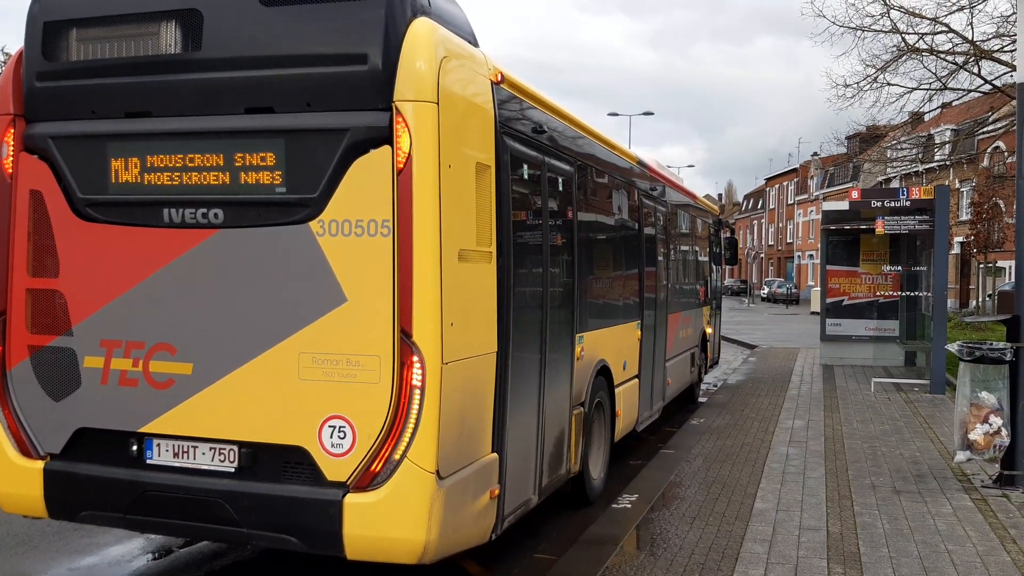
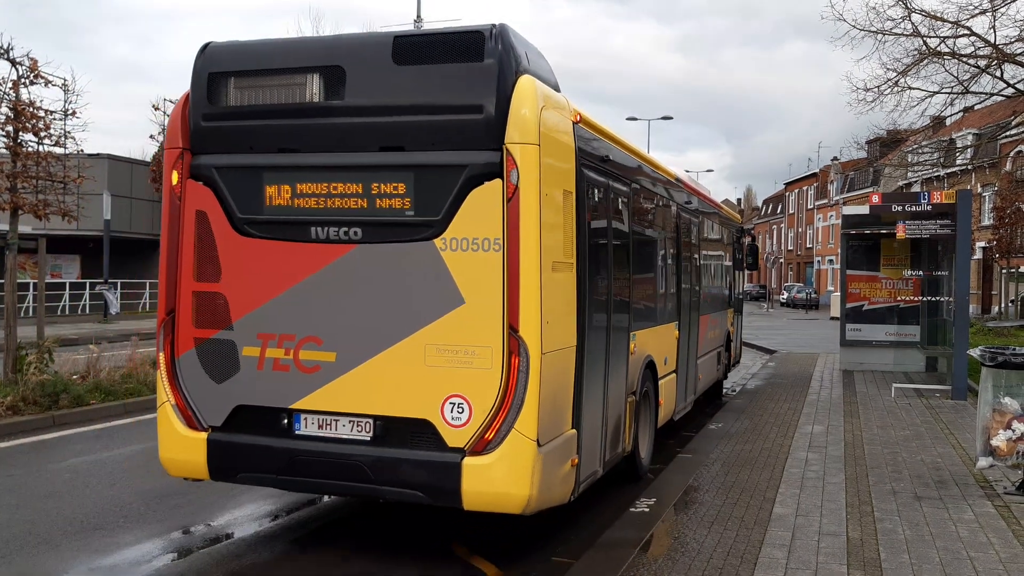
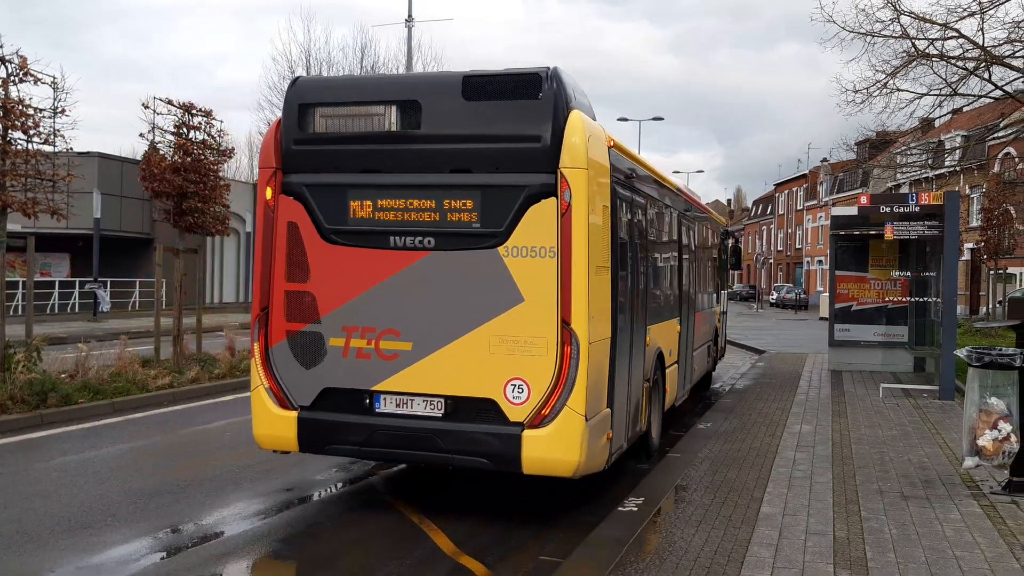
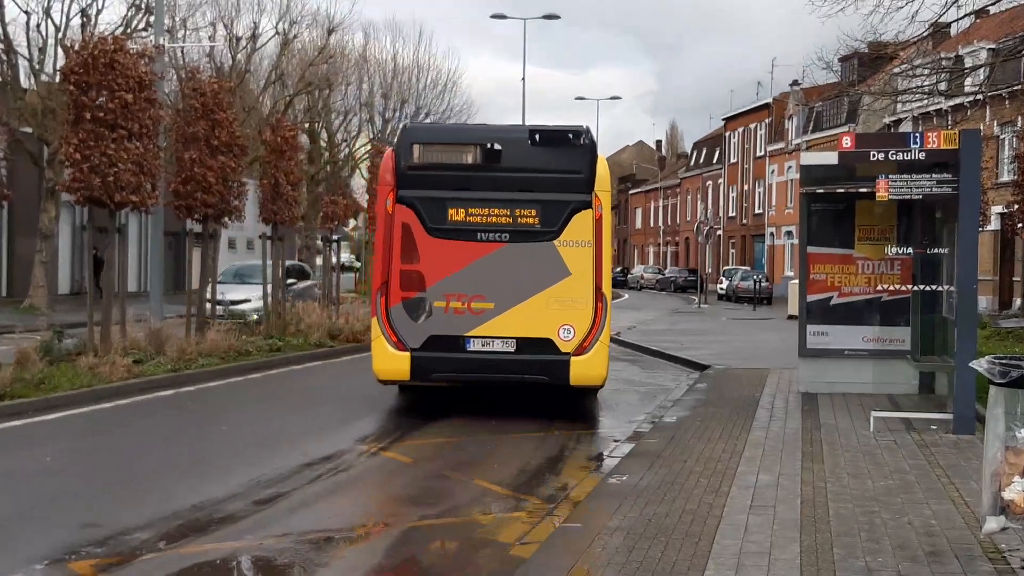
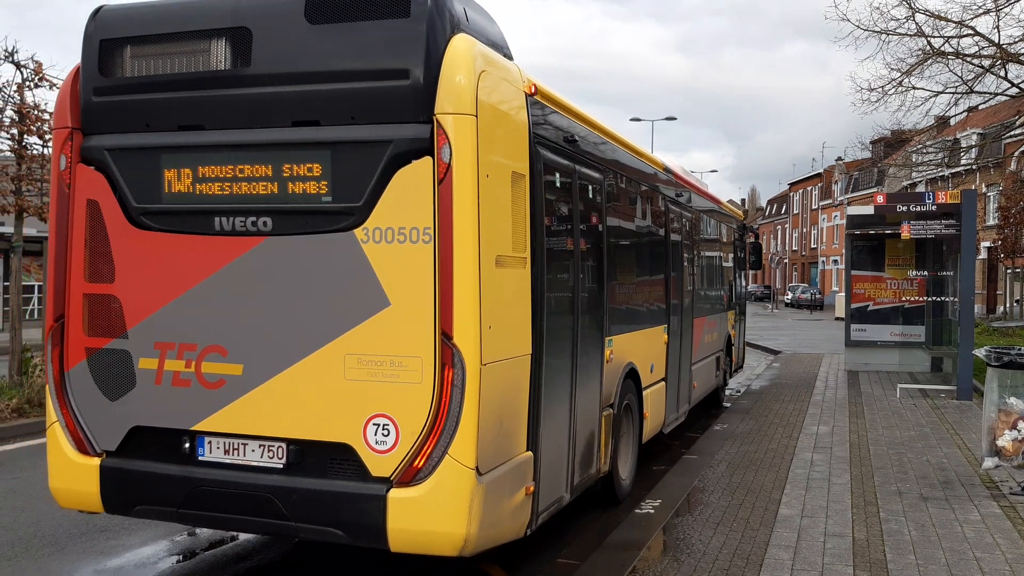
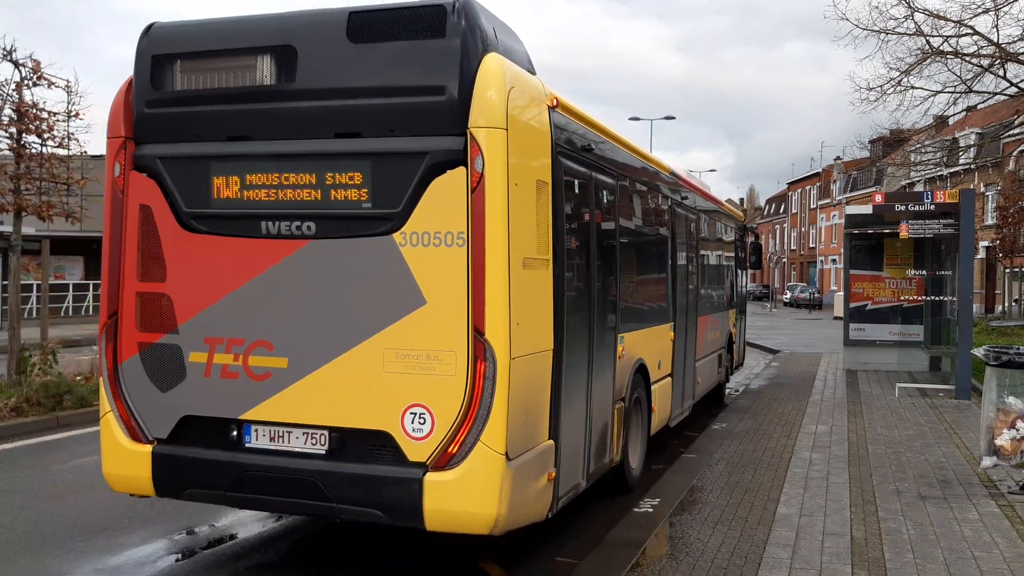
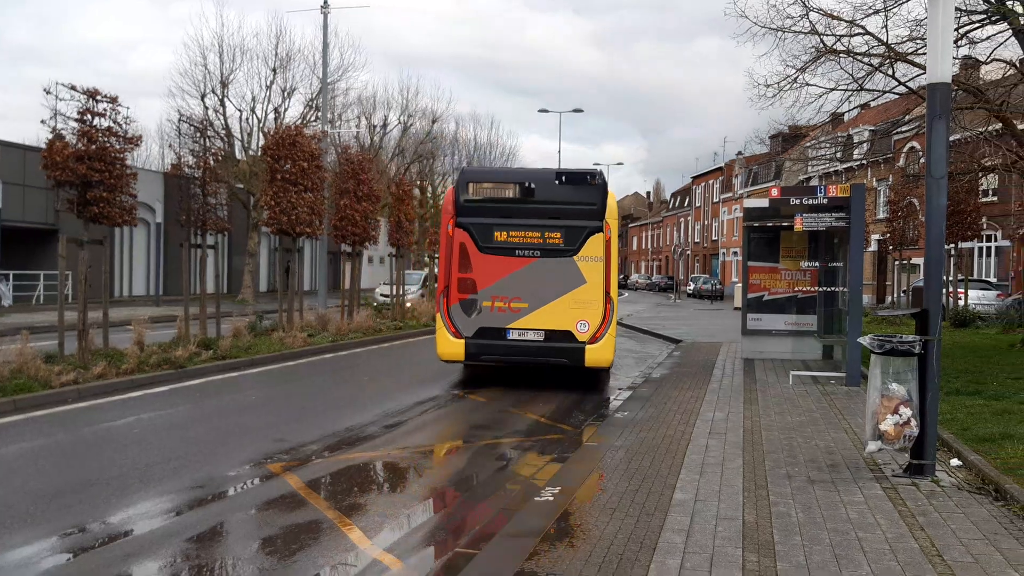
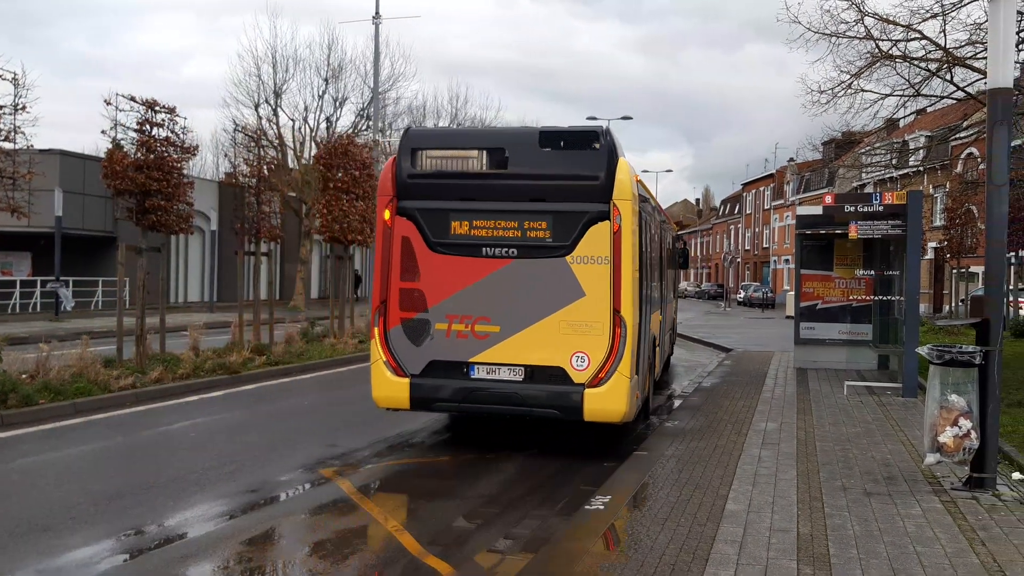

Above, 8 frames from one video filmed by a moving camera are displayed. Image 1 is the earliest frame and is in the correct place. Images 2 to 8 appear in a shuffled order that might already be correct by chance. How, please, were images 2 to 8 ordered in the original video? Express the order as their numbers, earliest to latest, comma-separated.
5, 6, 2, 3, 8, 7, 4
